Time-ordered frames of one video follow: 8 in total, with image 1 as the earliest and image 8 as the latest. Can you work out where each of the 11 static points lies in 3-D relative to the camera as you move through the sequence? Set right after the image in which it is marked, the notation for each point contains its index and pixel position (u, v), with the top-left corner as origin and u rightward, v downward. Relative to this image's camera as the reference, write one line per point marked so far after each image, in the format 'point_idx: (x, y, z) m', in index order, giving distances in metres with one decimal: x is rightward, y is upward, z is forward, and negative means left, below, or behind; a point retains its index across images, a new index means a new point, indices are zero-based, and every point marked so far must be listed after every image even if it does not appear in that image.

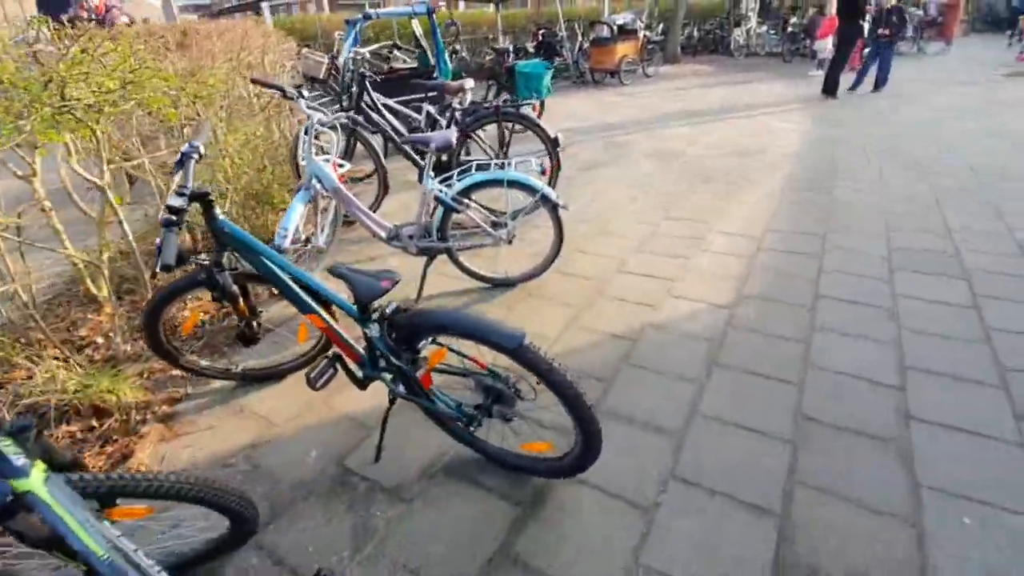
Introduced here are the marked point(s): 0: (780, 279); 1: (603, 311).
0: (+1.6, +0.1, +3.1) m
1: (+0.5, -0.1, +2.8) m
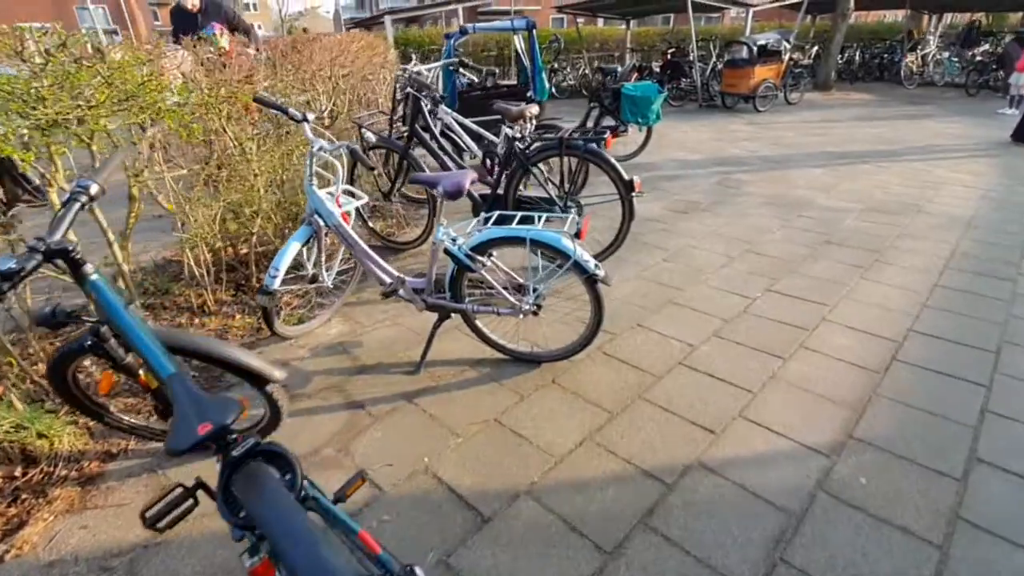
0: (+1.7, -0.5, +2.1) m
1: (+0.5, -0.6, +2.1) m
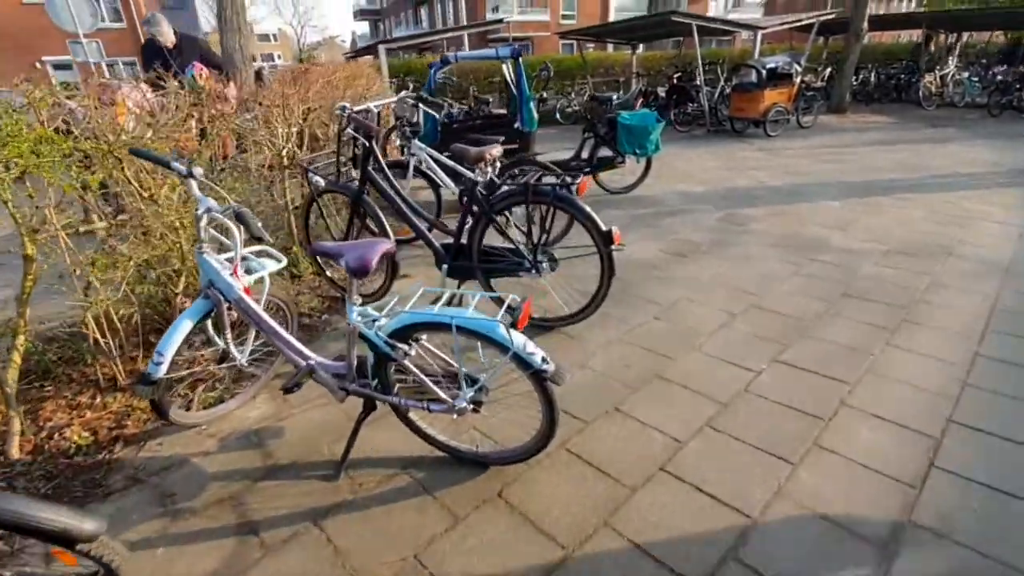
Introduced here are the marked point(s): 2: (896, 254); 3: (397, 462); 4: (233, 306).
0: (+1.4, -0.8, +1.6) m
1: (+0.3, -0.9, +1.6) m
2: (+3.0, +0.3, +4.0) m
3: (-0.5, -0.7, +2.1) m
4: (-1.1, -0.1, +2.1) m
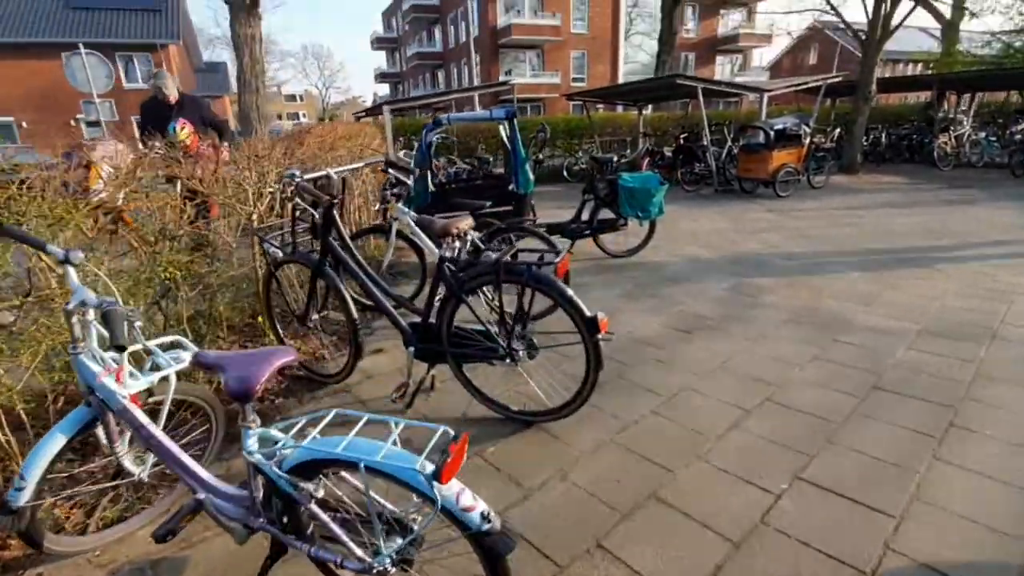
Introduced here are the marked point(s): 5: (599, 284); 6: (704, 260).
0: (+1.2, -1.2, +1.1) m
1: (+0.1, -1.2, +1.1) m
2: (+2.9, -0.3, +3.5) m
3: (-0.6, -1.1, +1.6) m
4: (-1.3, -0.4, +1.7) m
5: (+0.9, 0.0, +5.0) m
6: (+2.1, +0.3, +5.6) m
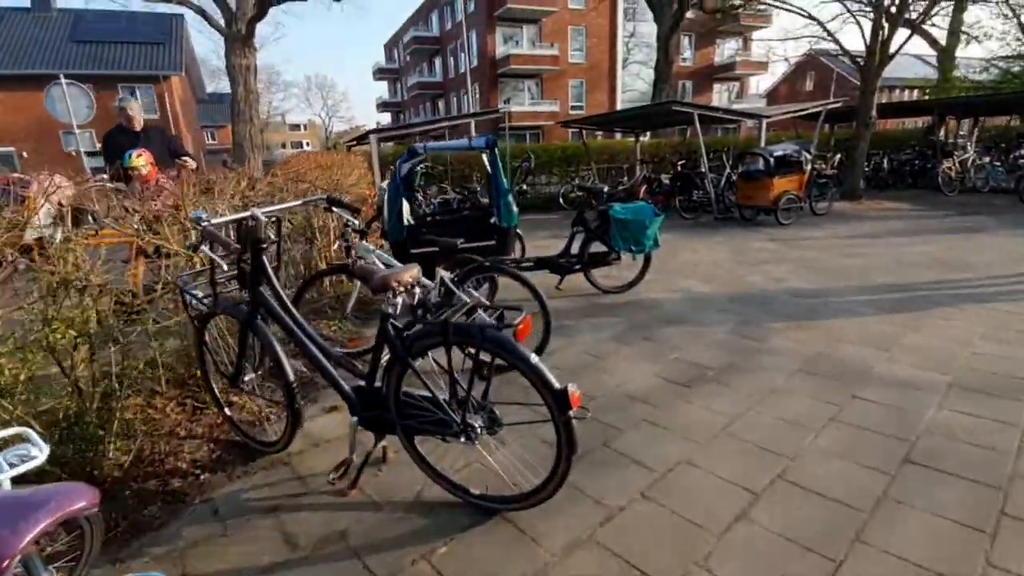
0: (+1.1, -1.3, +0.6) m
1: (-0.1, -1.4, +0.6) m
2: (+2.7, -0.6, +3.1) m
3: (-0.8, -1.3, +1.2) m
4: (-1.5, -0.6, +1.3) m
5: (+0.7, -0.3, +4.6) m
6: (+1.9, -0.1, +5.2) m
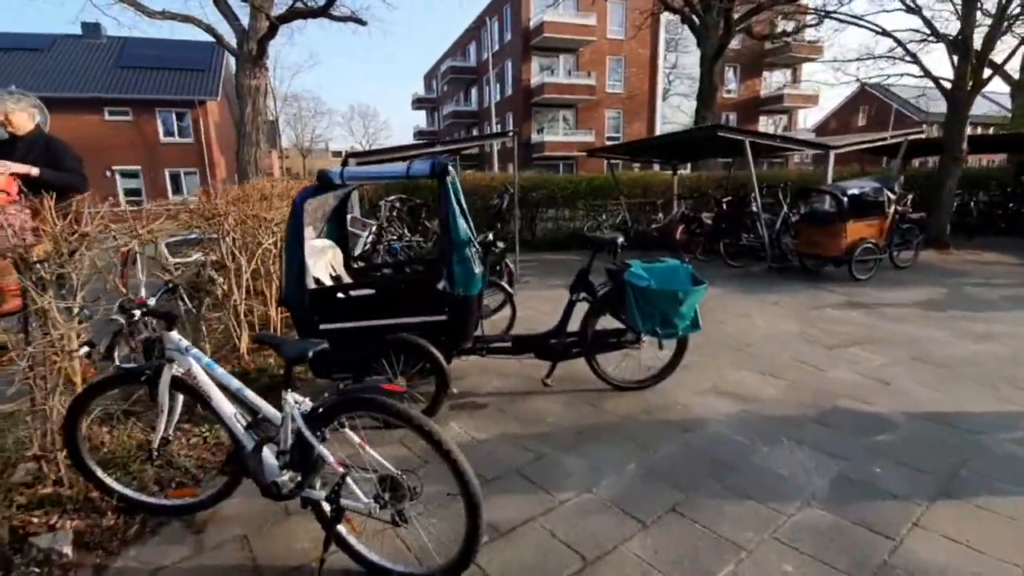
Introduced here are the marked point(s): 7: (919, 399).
0: (+0.5, -1.8, -1.2) m
1: (-0.7, -1.8, -1.1) m
2: (+2.3, -1.2, +1.2) m
3: (-1.4, -1.7, -0.5) m
4: (-2.0, -1.0, -0.3) m
5: (+0.4, -0.9, +2.8) m
6: (+1.7, -0.8, +3.4) m
7: (+2.8, -0.7, +3.4) m
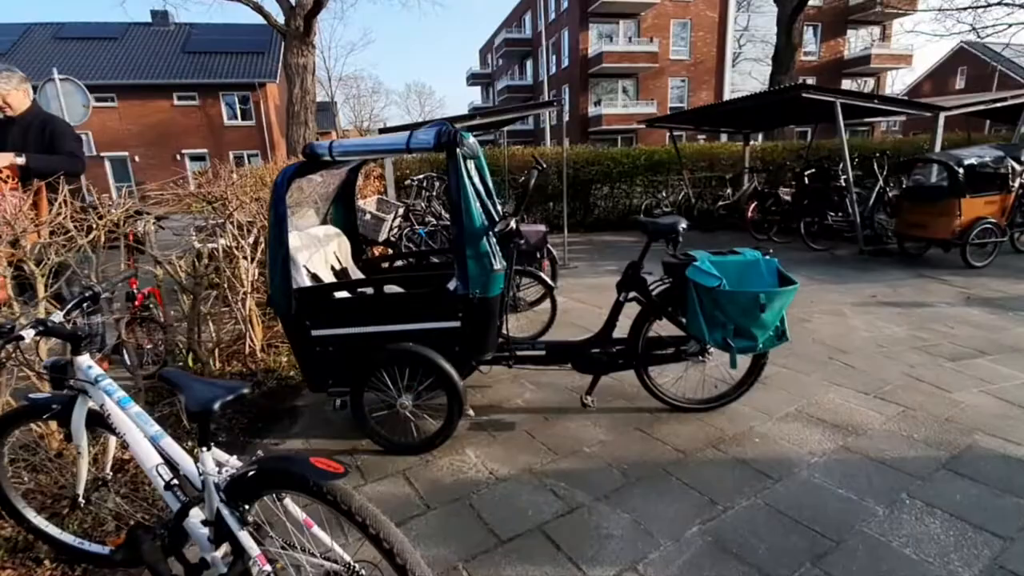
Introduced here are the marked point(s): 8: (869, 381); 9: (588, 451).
0: (+0.1, -1.9, -1.8) m
1: (-1.0, -1.9, -1.6) m
2: (+2.2, -1.3, +0.3) m
3: (-1.6, -1.8, -0.9) m
4: (-2.2, -1.1, -0.7) m
5: (+0.5, -1.0, +2.2) m
6: (+1.8, -0.8, +2.6) m
7: (+2.9, -0.7, +2.5) m
8: (+2.3, -0.6, +3.3) m
9: (+0.4, -0.9, +2.7) m
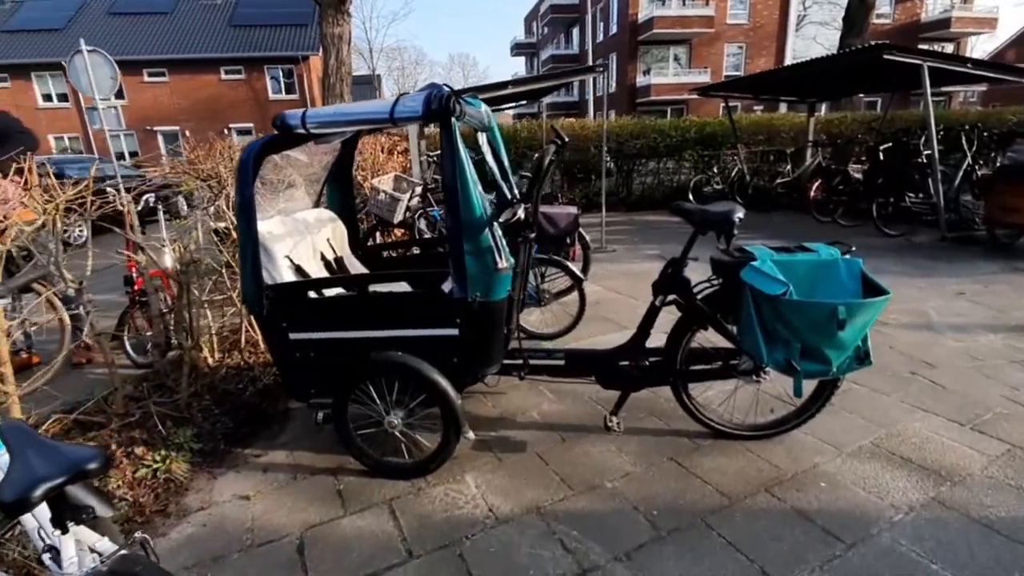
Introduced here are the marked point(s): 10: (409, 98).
0: (-0.3, -2.2, -2.2) m
1: (-1.3, -2.1, -1.8) m
2: (+2.0, -1.5, -0.2) m
3: (-1.9, -1.9, -1.2) m
4: (-2.5, -1.2, -0.9) m
5: (+0.5, -1.0, +1.7) m
6: (+1.8, -0.9, +2.0) m
7: (+2.9, -0.8, +1.8) m
8: (+2.4, -0.6, +2.7) m
9: (+0.4, -0.9, +2.2) m
10: (-0.4, +0.8, +2.0) m
